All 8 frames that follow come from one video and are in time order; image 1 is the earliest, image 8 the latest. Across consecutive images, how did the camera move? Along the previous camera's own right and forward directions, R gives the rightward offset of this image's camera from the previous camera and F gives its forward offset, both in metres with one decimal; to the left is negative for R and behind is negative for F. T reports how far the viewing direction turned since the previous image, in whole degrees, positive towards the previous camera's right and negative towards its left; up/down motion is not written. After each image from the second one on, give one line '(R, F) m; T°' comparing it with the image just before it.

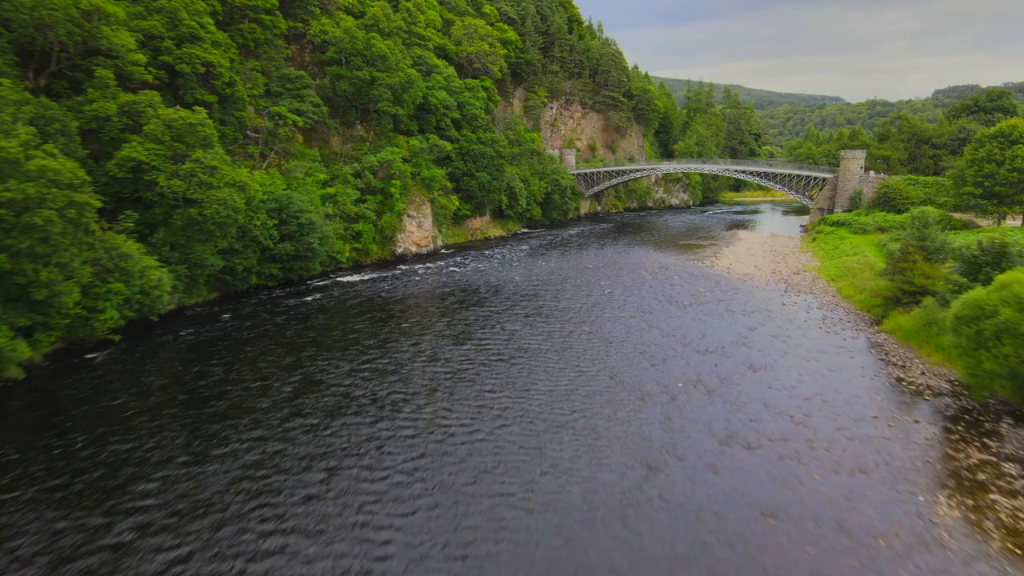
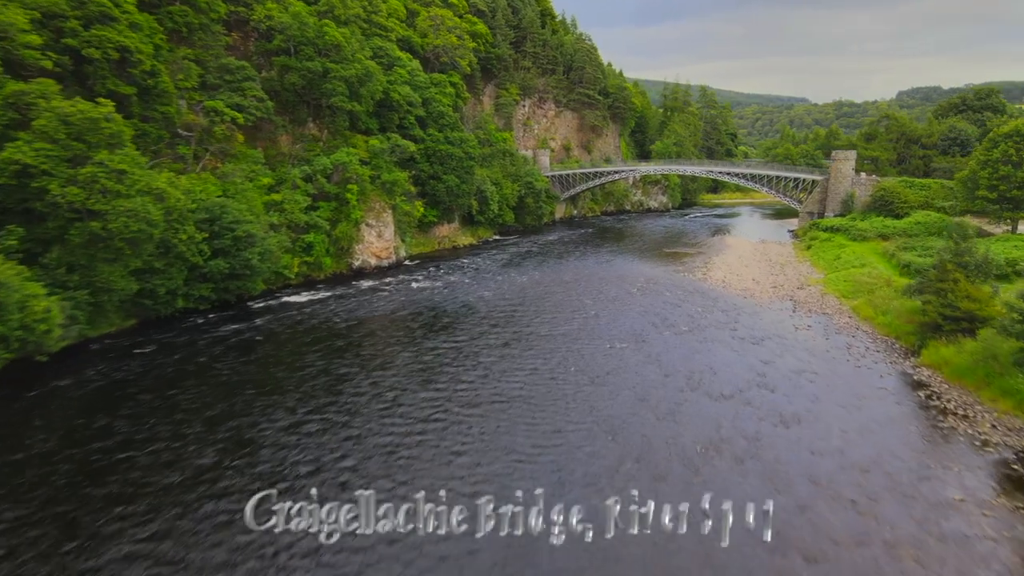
(0.0, +3.6) m; +2°
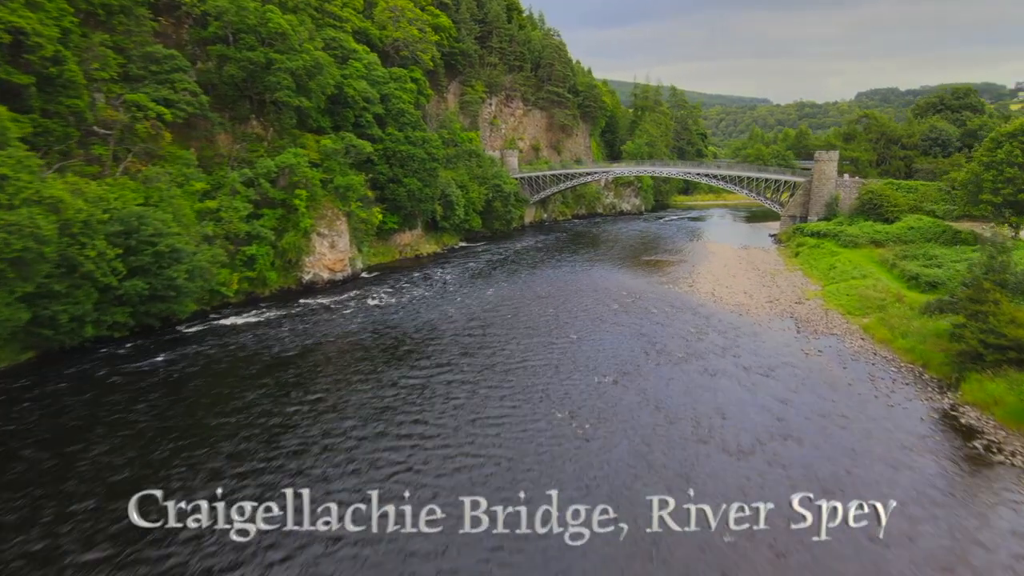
(-0.1, +3.0) m; +3°
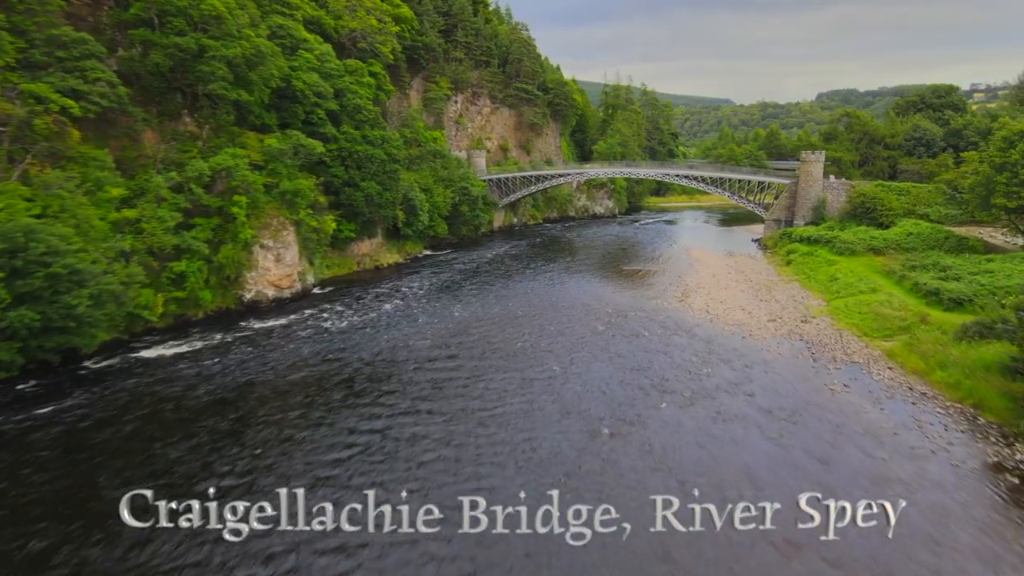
(-0.1, +3.2) m; +3°
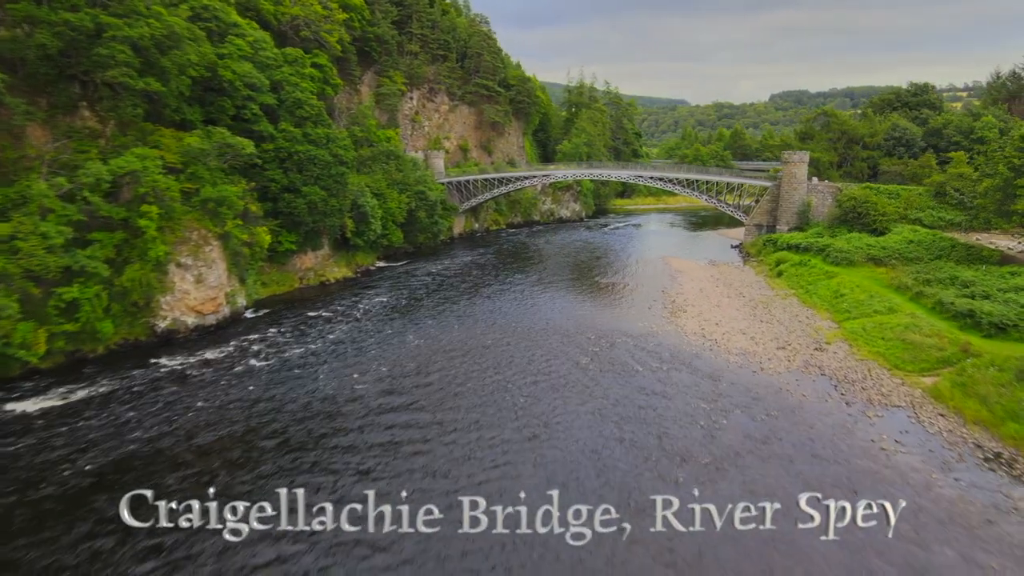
(-0.2, +3.6) m; +3°
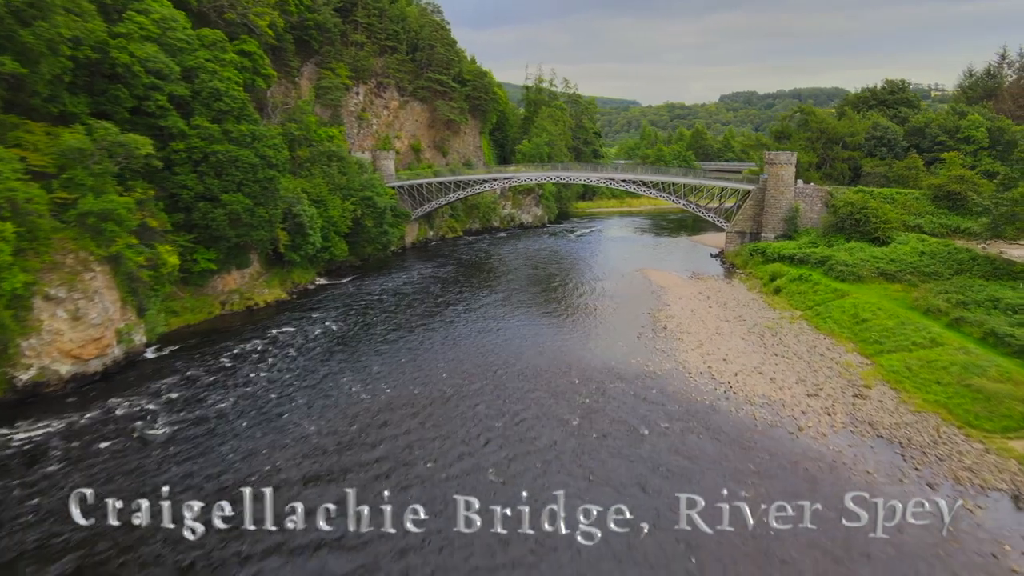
(-0.2, +4.2) m; +3°
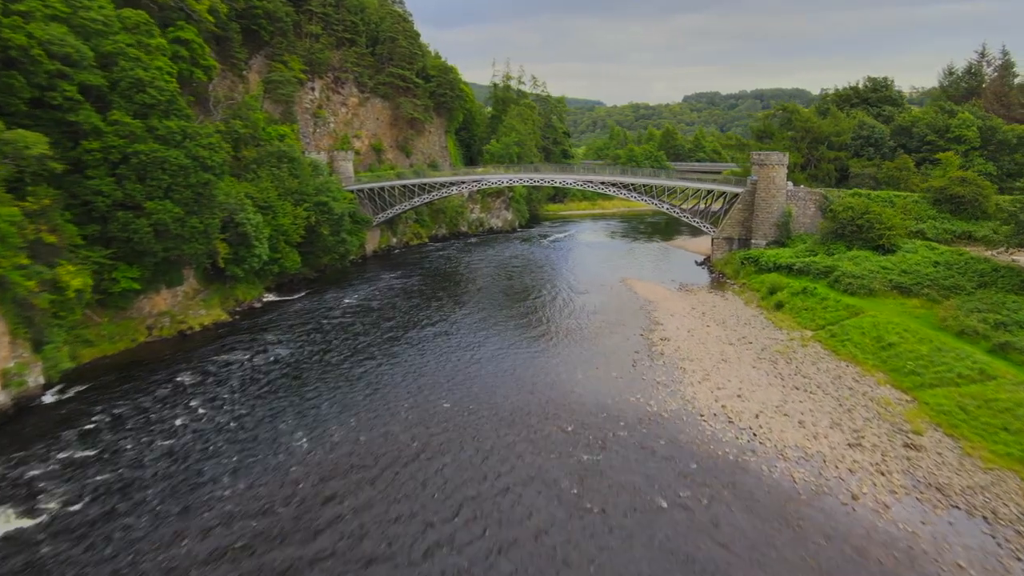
(-0.2, +3.0) m; +3°
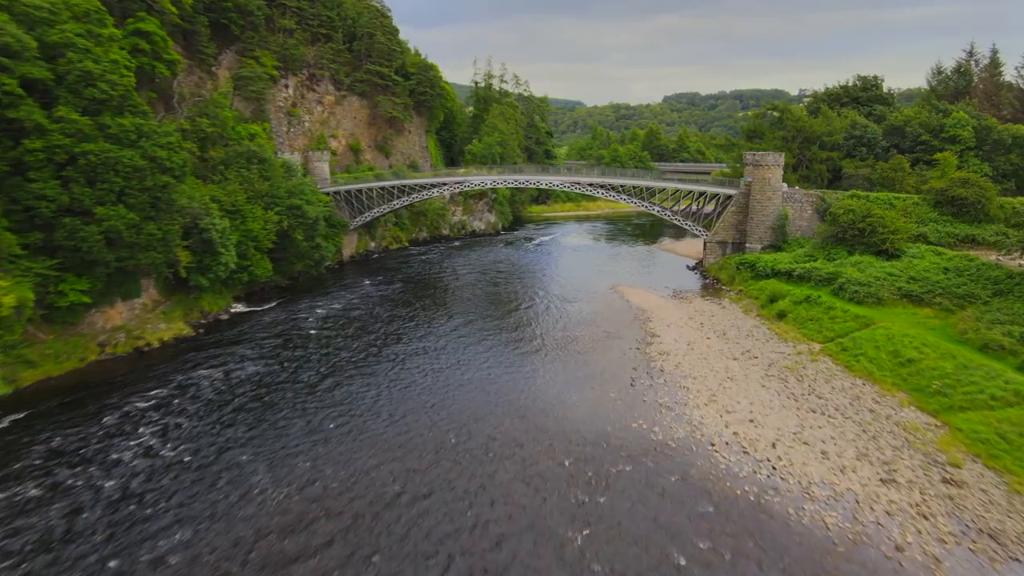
(-0.1, +1.6) m; +1°
